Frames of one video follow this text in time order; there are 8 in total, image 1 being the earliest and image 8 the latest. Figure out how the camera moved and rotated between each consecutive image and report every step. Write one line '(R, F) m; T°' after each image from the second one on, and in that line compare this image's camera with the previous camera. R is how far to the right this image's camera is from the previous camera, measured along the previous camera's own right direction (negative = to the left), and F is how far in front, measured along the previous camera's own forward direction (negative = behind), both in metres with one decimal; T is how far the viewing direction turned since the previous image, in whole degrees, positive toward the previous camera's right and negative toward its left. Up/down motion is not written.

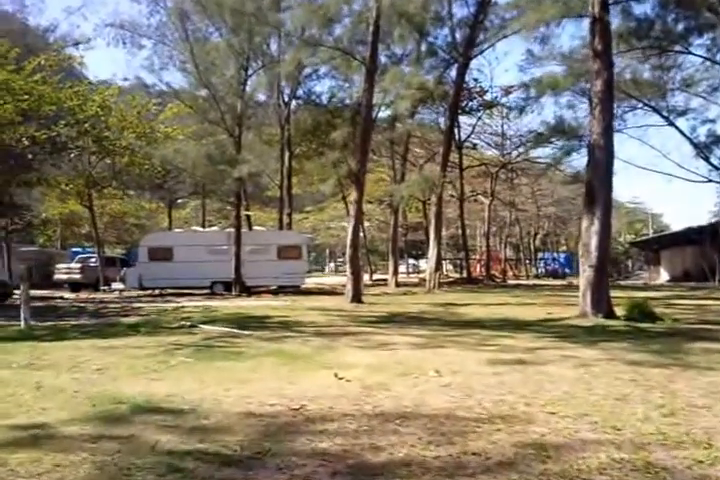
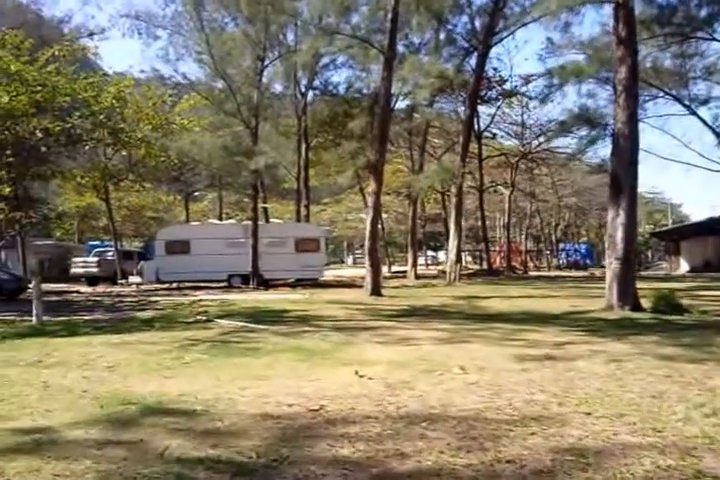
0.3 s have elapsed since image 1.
(0.0, +0.4) m; -1°
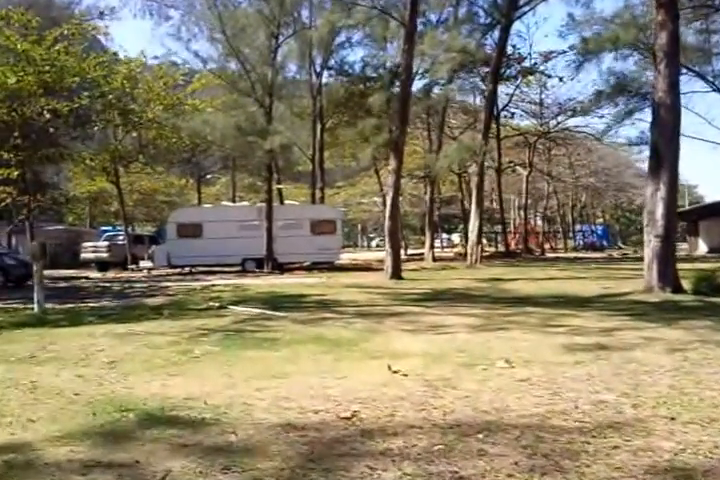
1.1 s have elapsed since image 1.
(-0.1, +1.1) m; -1°
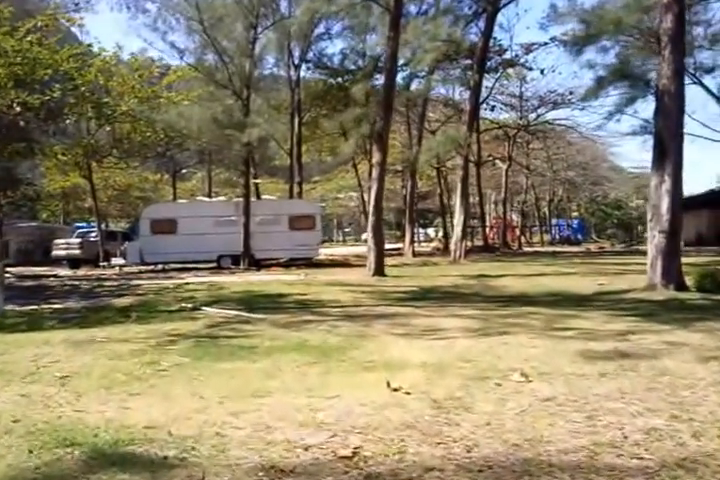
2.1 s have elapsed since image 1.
(-0.1, +1.1) m; +1°
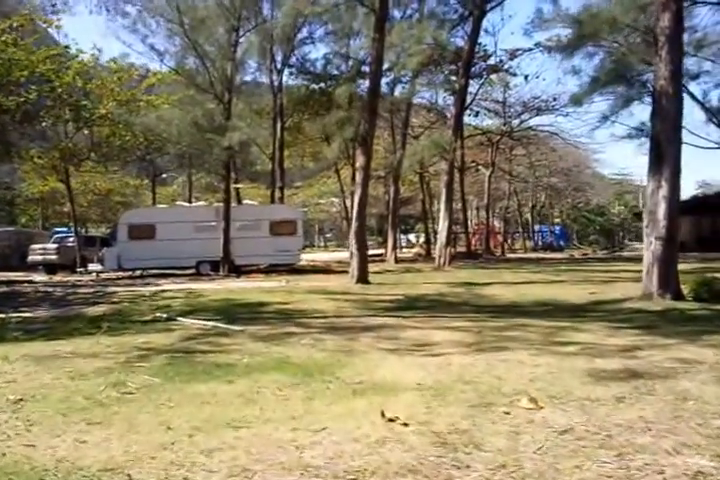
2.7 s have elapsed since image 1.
(0.0, +0.7) m; +1°
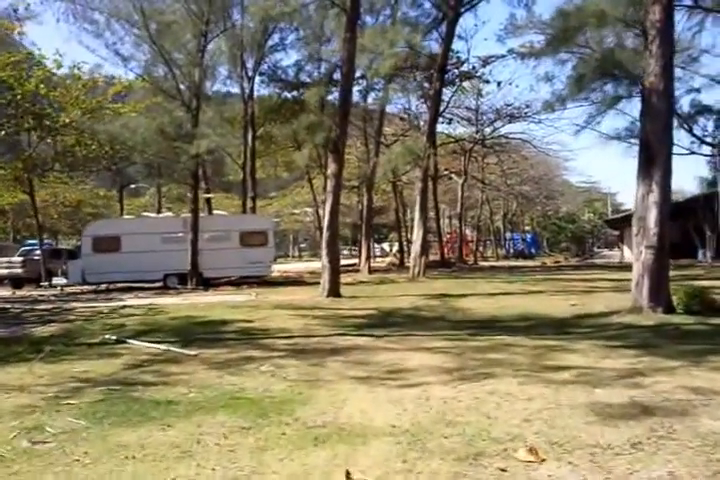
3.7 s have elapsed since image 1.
(+0.1, +1.1) m; +1°
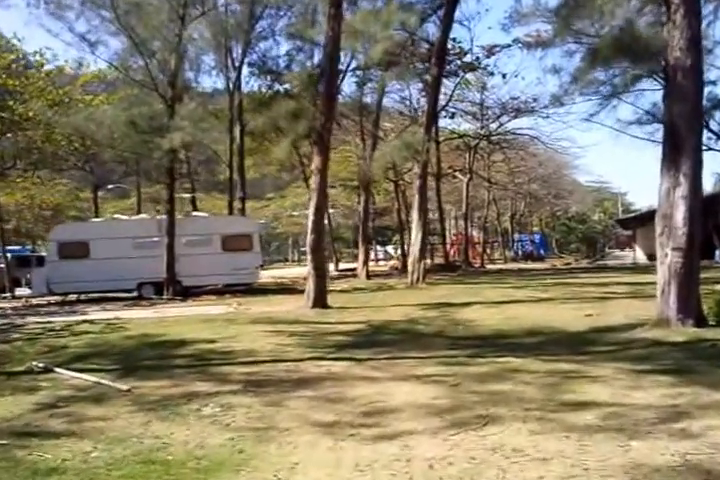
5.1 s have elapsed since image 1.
(+0.2, +1.9) m; 0°
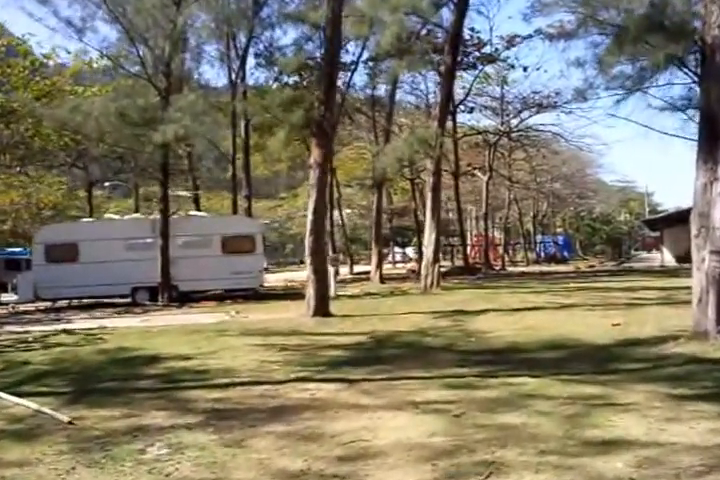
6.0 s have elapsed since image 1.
(+0.2, +1.3) m; -1°
